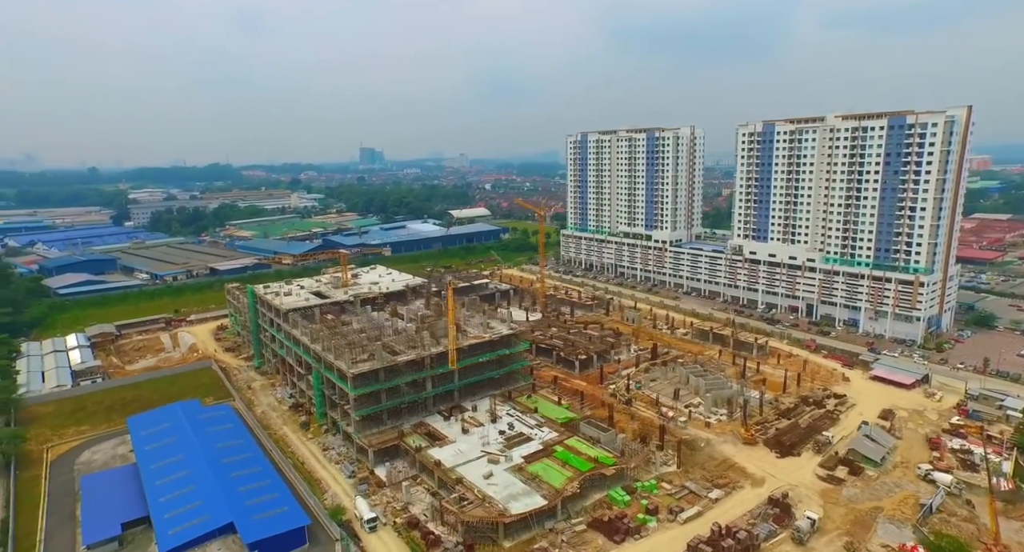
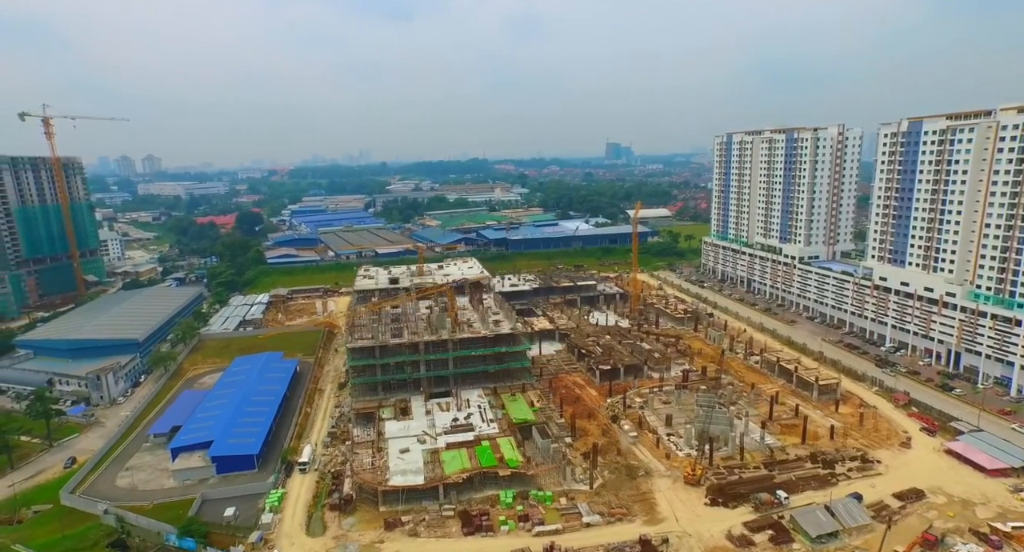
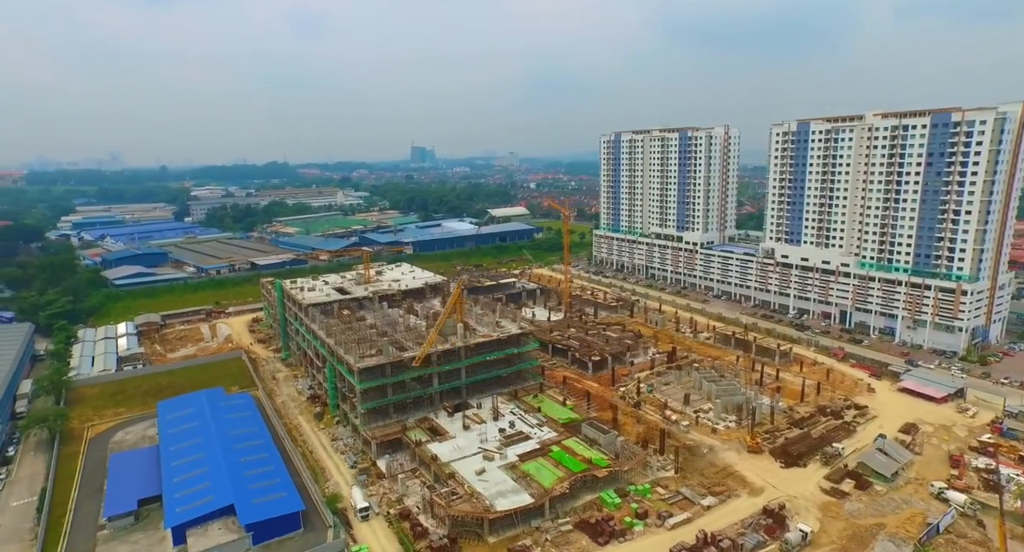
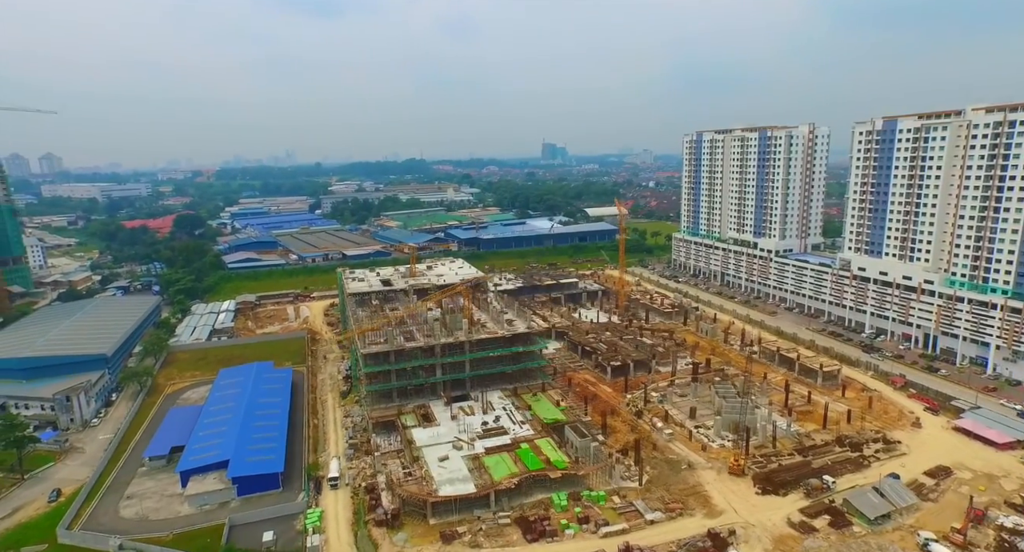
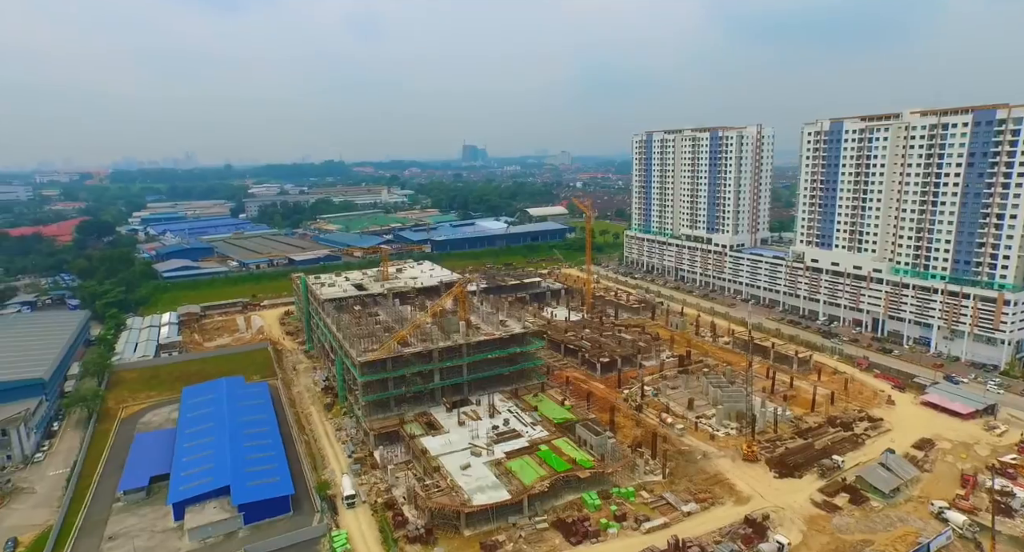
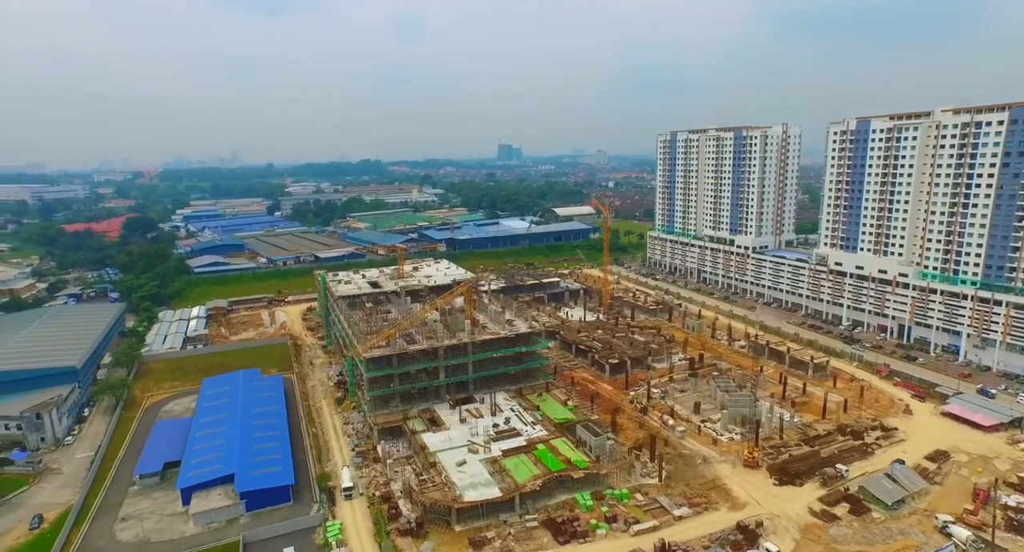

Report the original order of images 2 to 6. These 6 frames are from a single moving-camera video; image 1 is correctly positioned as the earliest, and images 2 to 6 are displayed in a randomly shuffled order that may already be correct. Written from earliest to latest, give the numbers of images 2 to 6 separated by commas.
3, 5, 6, 4, 2
